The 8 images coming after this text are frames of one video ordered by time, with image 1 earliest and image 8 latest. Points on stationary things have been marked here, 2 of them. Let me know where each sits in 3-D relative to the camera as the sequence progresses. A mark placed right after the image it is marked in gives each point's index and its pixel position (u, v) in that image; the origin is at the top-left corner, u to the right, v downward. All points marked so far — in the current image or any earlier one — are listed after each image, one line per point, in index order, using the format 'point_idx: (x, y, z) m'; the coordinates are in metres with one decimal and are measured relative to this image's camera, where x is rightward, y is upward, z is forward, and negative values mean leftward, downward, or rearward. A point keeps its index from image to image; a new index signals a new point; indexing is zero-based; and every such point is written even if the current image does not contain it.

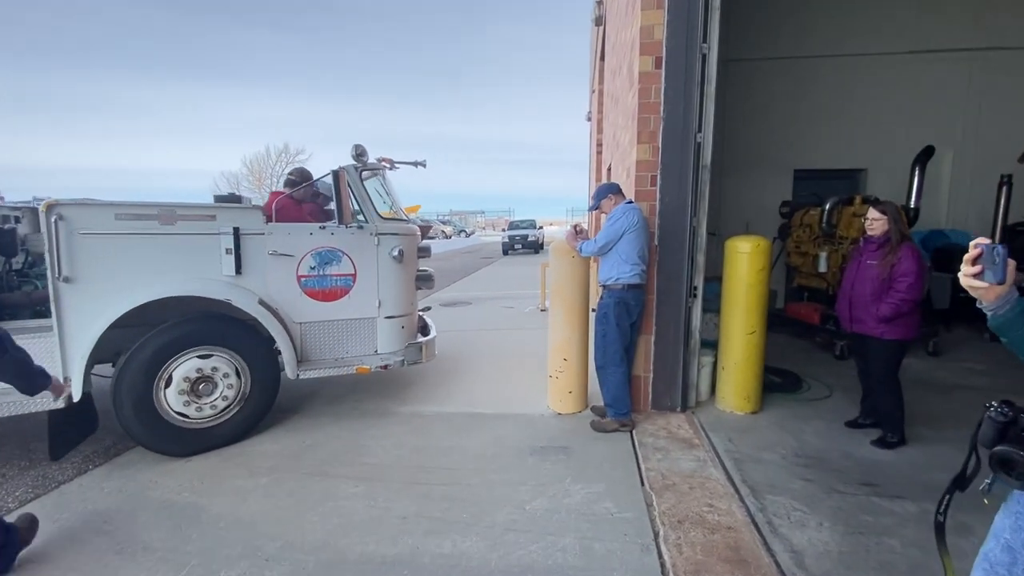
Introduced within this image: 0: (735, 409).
0: (+1.7, -0.9, +4.7) m
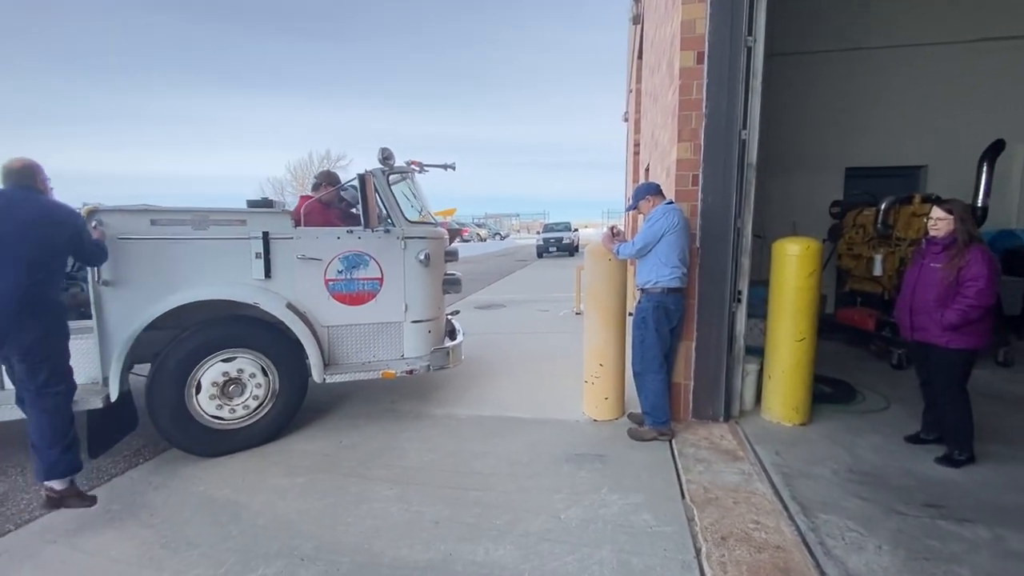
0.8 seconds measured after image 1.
0: (+2.0, -1.0, +4.5) m
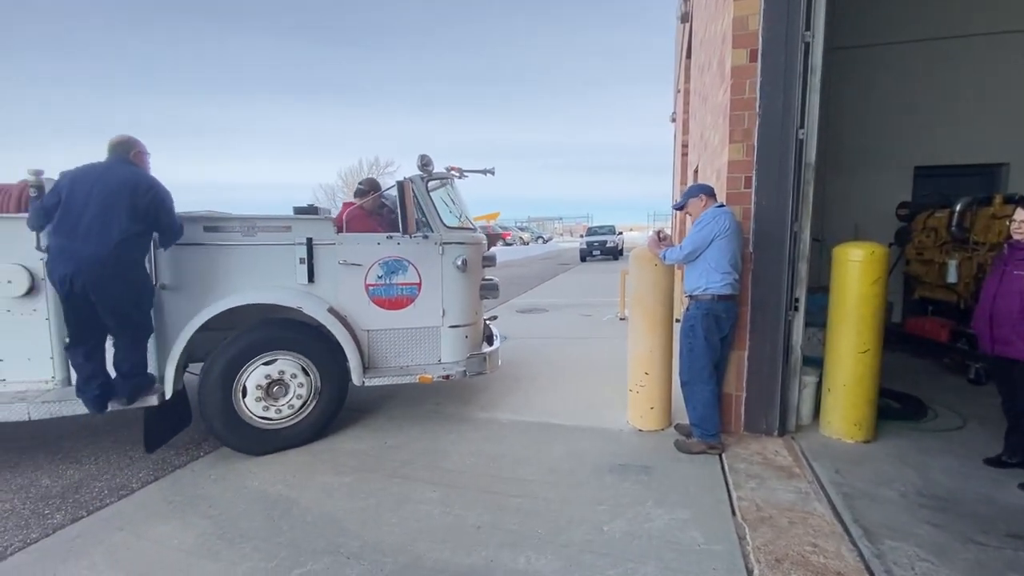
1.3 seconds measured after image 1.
0: (+2.2, -1.0, +4.2) m
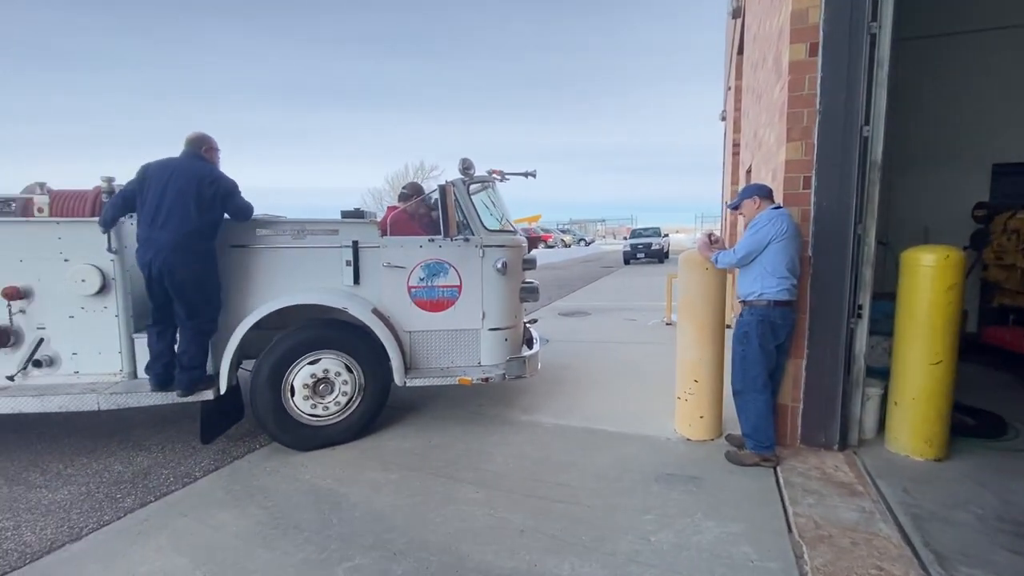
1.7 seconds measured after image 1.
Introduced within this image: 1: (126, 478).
0: (+2.5, -1.0, +4.0) m
1: (-2.3, -1.1, +3.8) m
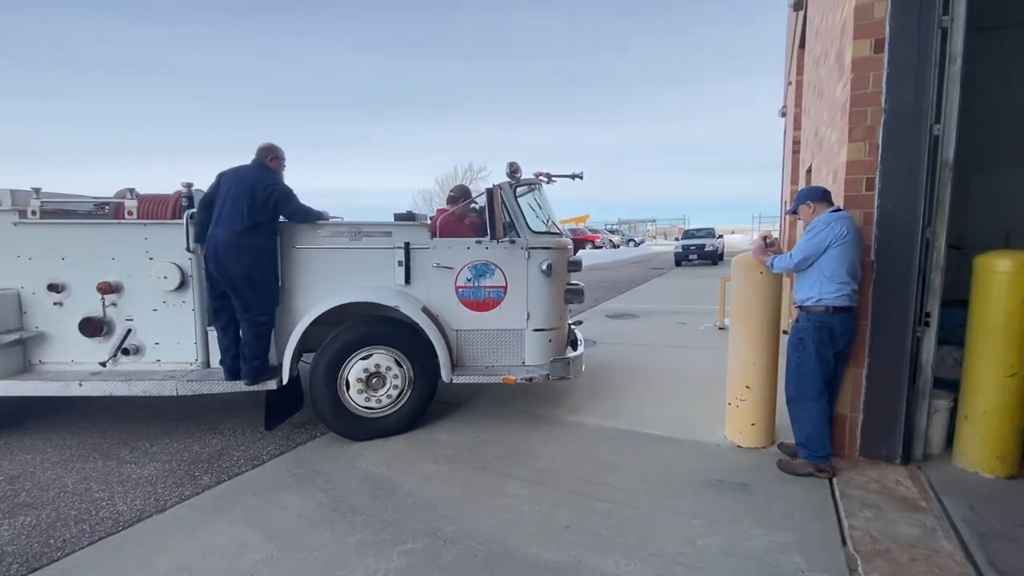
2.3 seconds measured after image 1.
0: (+2.8, -1.1, +3.8) m
1: (-2.0, -1.1, +4.0) m
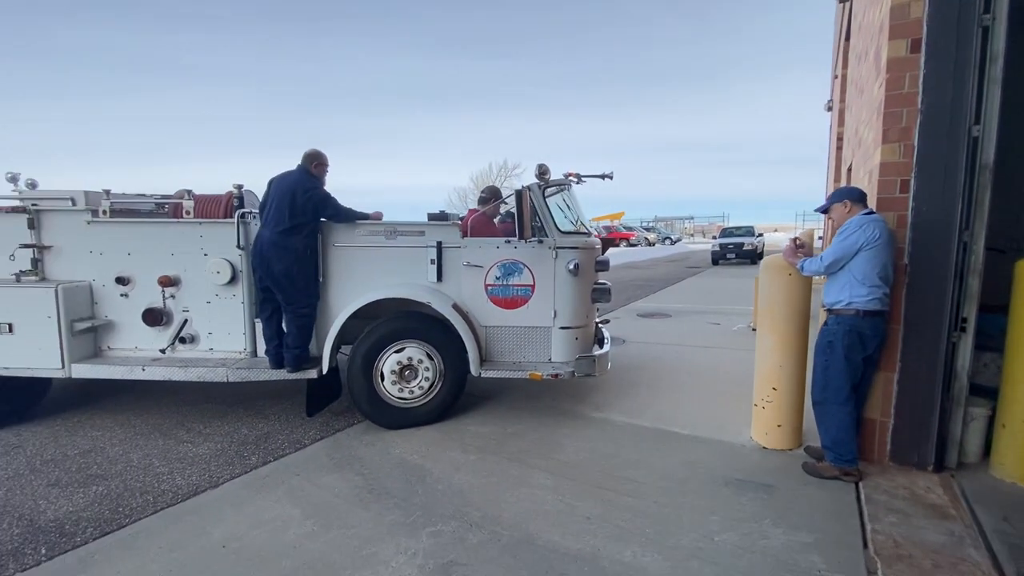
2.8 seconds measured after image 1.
0: (+2.9, -1.1, +3.6) m
1: (-1.8, -1.1, +4.4) m
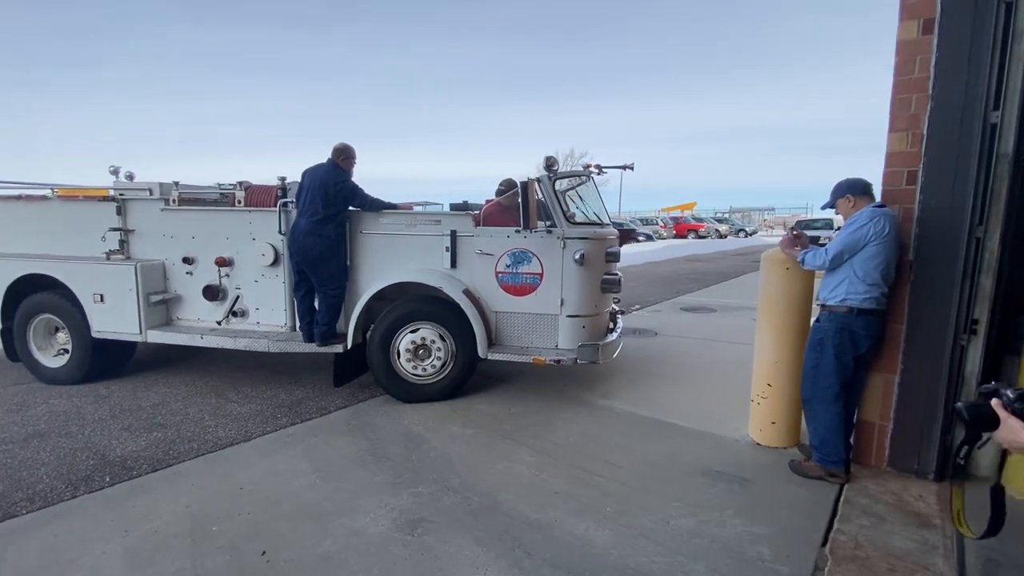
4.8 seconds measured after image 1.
0: (+2.8, -1.1, +3.4) m
1: (-1.8, -0.9, +4.9) m
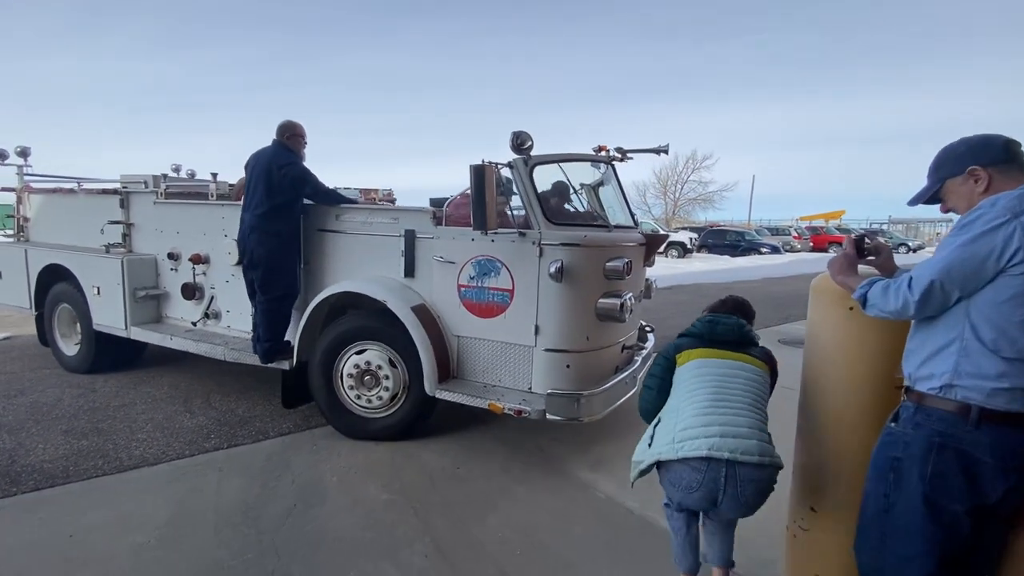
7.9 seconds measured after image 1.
0: (+1.9, -1.4, +1.4) m
1: (-1.9, -0.9, +4.3) m
